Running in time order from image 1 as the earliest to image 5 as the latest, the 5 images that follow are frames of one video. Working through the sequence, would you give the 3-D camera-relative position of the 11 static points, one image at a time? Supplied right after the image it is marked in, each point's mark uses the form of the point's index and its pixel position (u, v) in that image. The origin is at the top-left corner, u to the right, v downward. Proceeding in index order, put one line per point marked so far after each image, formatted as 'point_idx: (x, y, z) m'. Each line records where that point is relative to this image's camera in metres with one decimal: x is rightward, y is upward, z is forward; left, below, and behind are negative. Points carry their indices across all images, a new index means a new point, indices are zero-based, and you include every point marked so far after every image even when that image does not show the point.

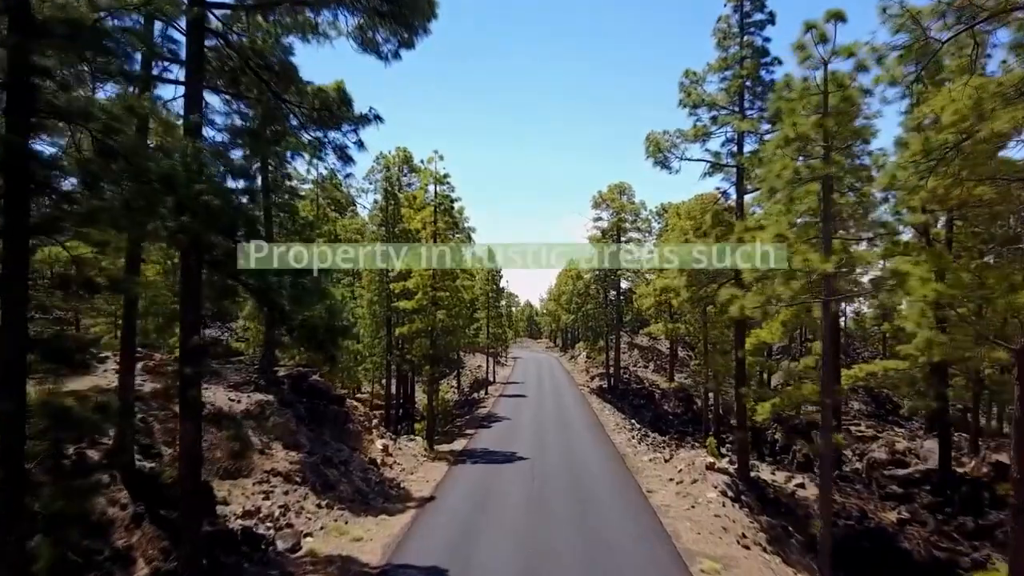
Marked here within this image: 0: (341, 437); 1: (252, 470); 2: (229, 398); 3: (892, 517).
0: (-4.4, -3.9, +17.2) m
1: (-5.4, -3.8, +13.8) m
2: (-6.8, -2.6, +15.8) m
3: (+9.2, -5.6, +16.2) m
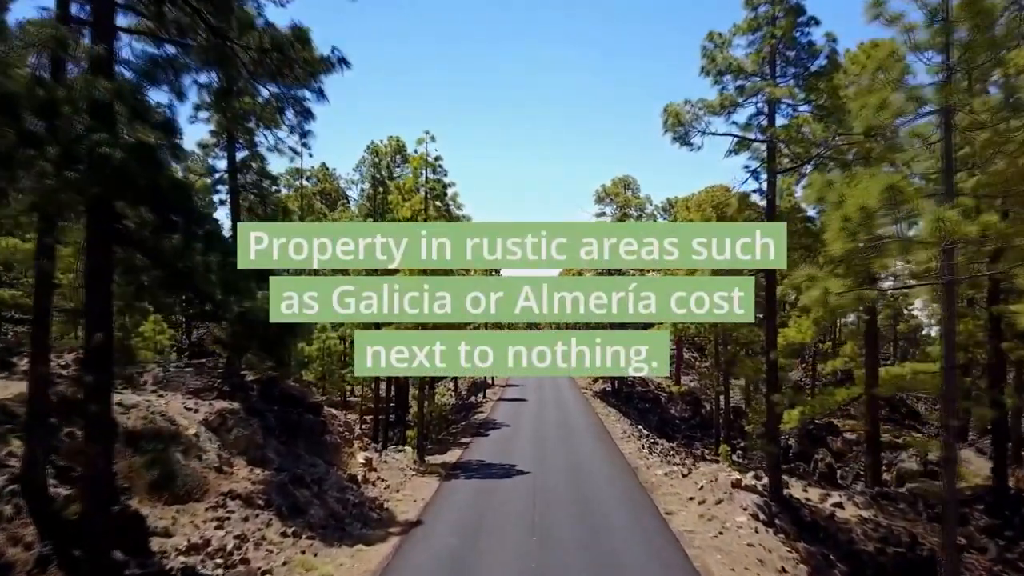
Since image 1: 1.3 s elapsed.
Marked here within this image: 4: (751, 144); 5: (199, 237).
0: (-4.5, -3.7, +15.2) m
1: (-5.4, -3.6, +11.8) m
2: (-6.8, -2.5, +13.8) m
3: (+9.2, -5.4, +14.1) m
4: (+5.3, +3.2, +14.6) m
5: (-3.4, +0.5, +7.2) m
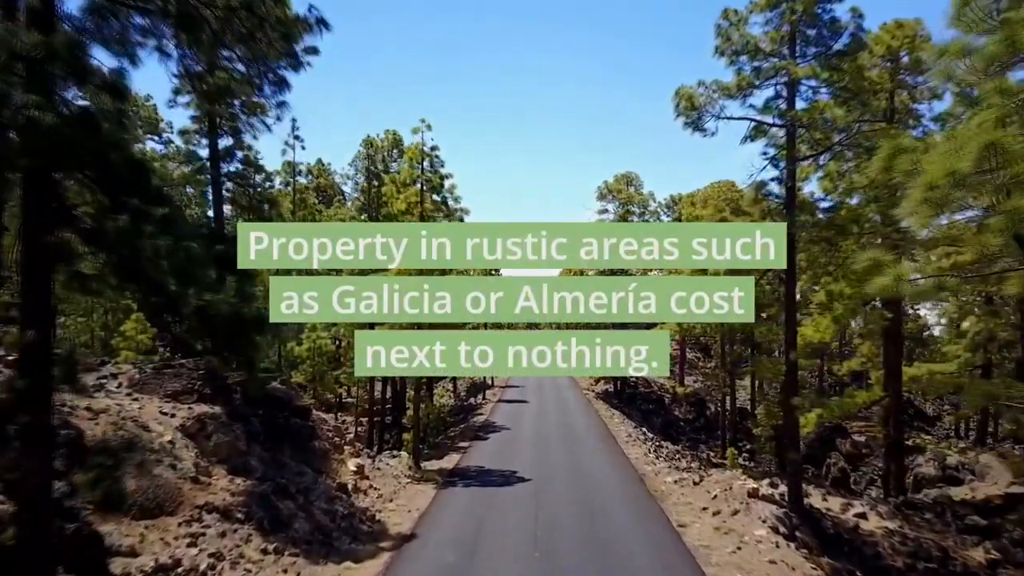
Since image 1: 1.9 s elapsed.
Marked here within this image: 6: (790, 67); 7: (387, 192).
0: (-4.5, -3.6, +14.2) m
1: (-5.4, -3.5, +10.8) m
2: (-6.8, -2.4, +12.8) m
3: (+9.2, -5.3, +13.2) m
4: (+5.3, +3.3, +13.7) m
5: (-3.4, +0.6, +6.2) m
6: (+5.5, +4.4, +13.1) m
7: (-3.6, +2.9, +19.7) m
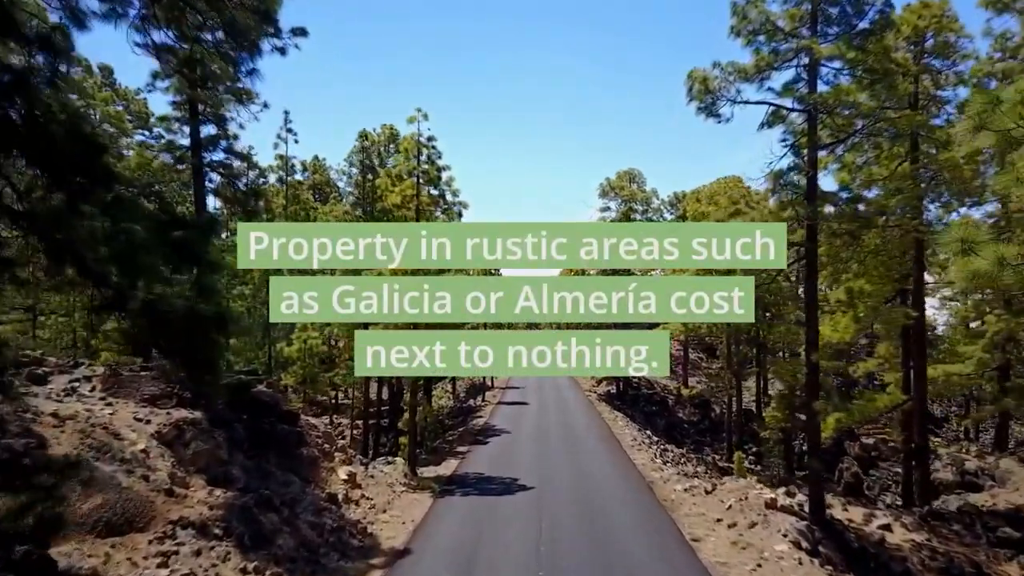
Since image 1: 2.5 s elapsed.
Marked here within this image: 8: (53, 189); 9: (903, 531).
0: (-4.4, -3.6, +13.3) m
1: (-5.4, -3.5, +9.9) m
2: (-6.7, -2.3, +11.9) m
3: (+9.3, -5.3, +12.3) m
4: (+5.3, +3.4, +12.8) m
5: (-3.3, +0.7, +5.3) m
6: (+5.5, +4.4, +12.2) m
7: (-3.6, +2.9, +18.8) m
8: (-3.6, +0.8, +5.3) m
9: (+7.9, -4.9, +13.4) m
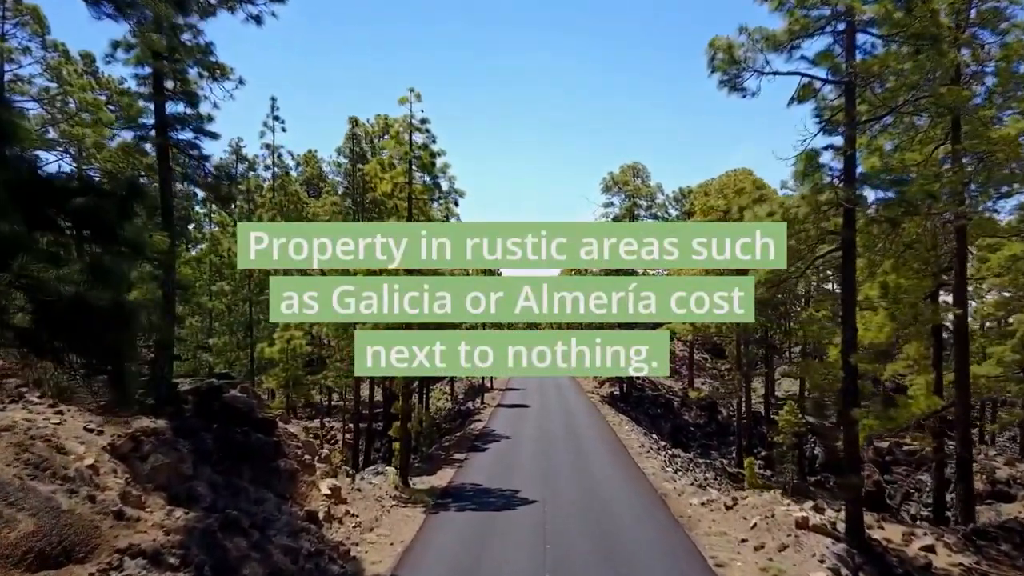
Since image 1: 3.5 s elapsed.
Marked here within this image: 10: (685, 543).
0: (-4.4, -3.5, +11.9) m
1: (-5.4, -3.4, +8.5) m
2: (-6.7, -2.2, +10.5) m
3: (+9.3, -5.2, +10.9) m
4: (+5.3, +3.5, +11.4) m
5: (-3.3, +0.8, +3.9) m
6: (+5.5, +4.5, +10.9) m
7: (-3.6, +3.0, +17.4) m
8: (-3.6, +0.9, +3.9) m
9: (+7.9, -4.8, +12.0) m
10: (+3.1, -4.6, +11.9) m
